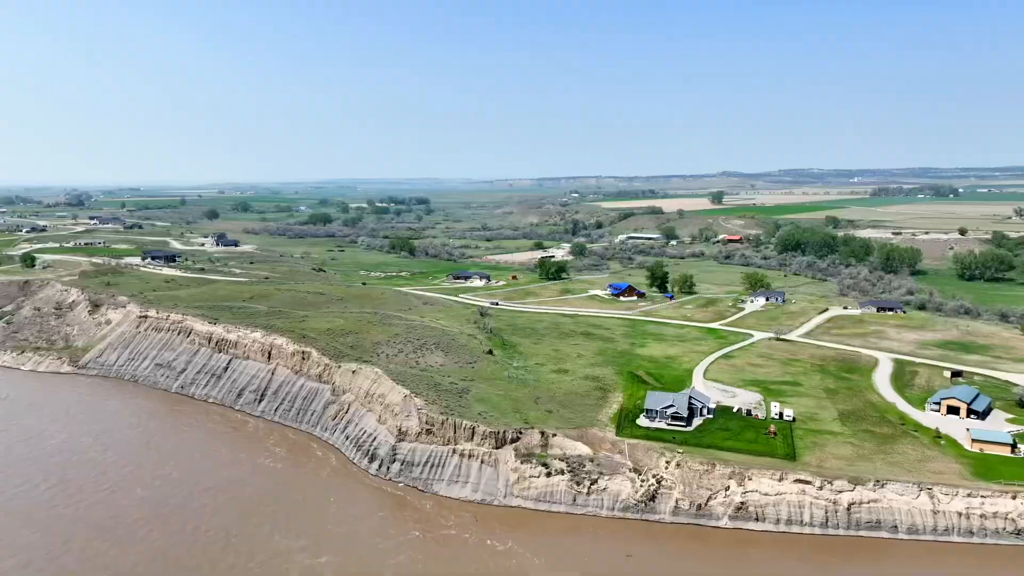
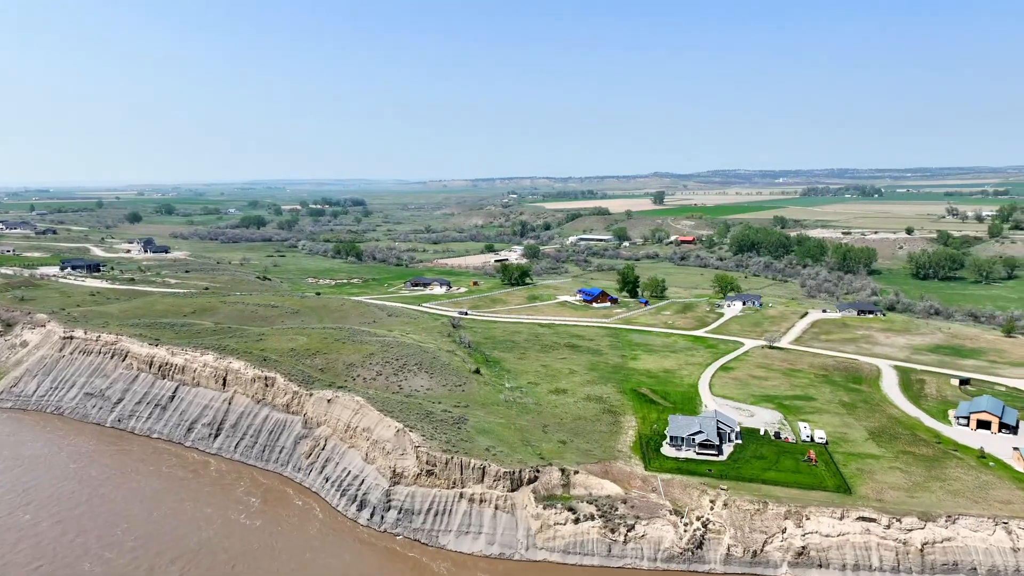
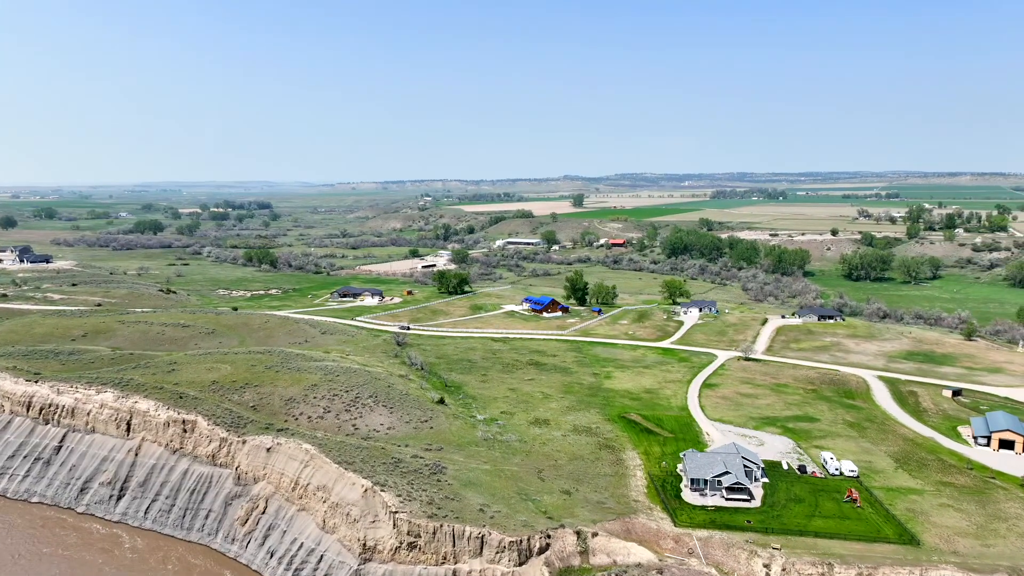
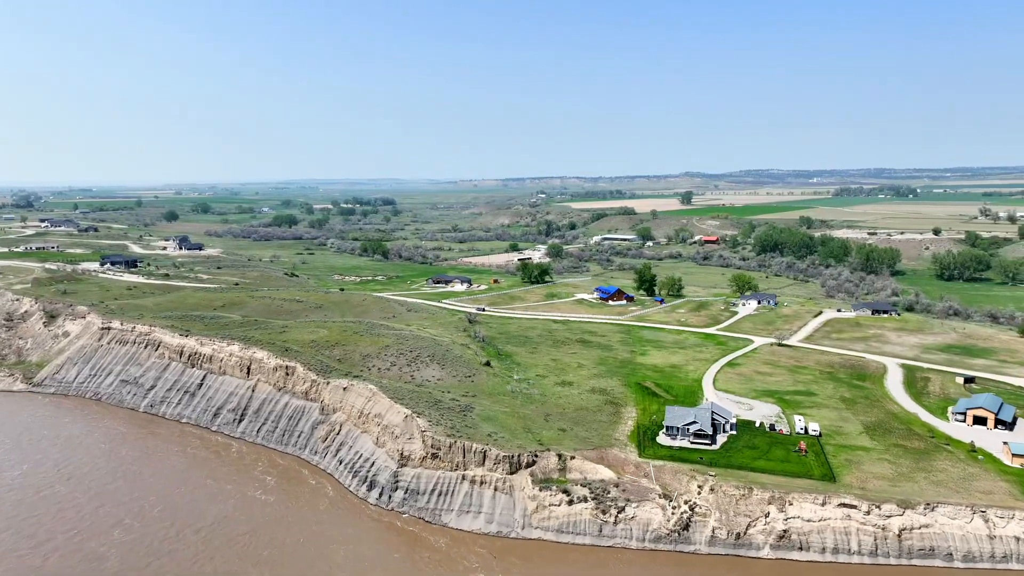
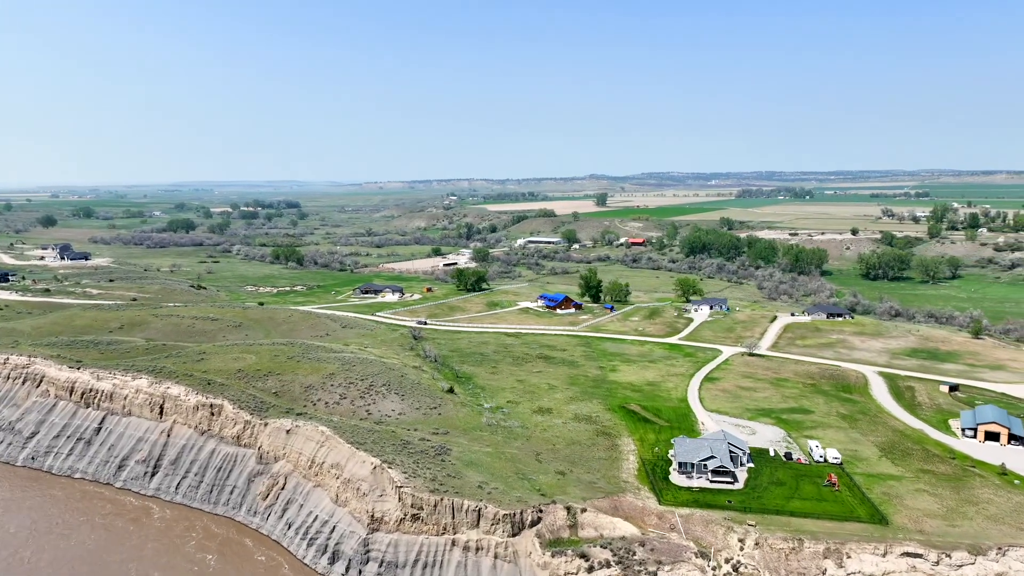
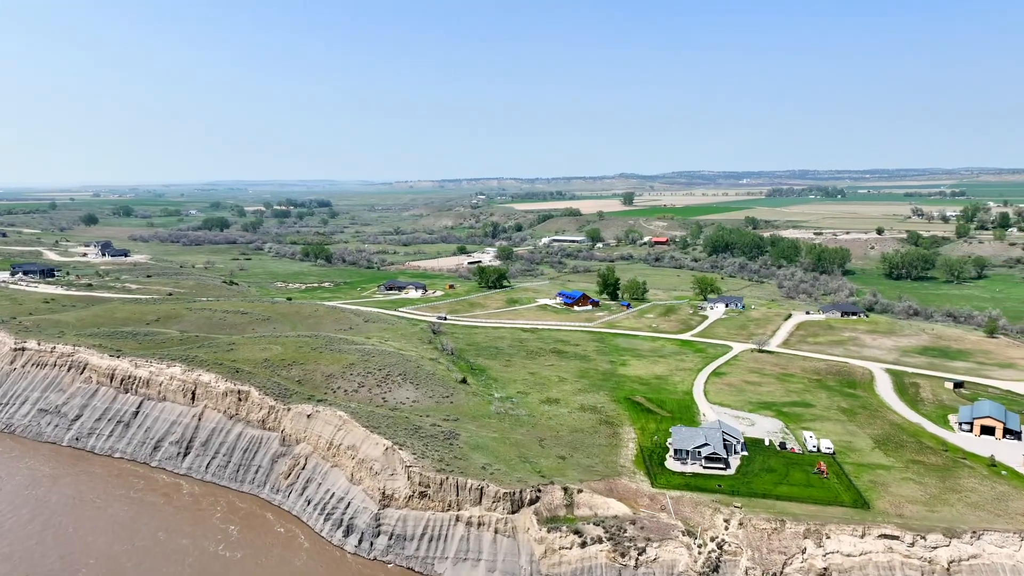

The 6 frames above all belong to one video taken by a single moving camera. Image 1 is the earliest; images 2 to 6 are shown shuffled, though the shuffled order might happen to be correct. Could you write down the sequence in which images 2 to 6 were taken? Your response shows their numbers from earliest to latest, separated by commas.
4, 2, 6, 5, 3
